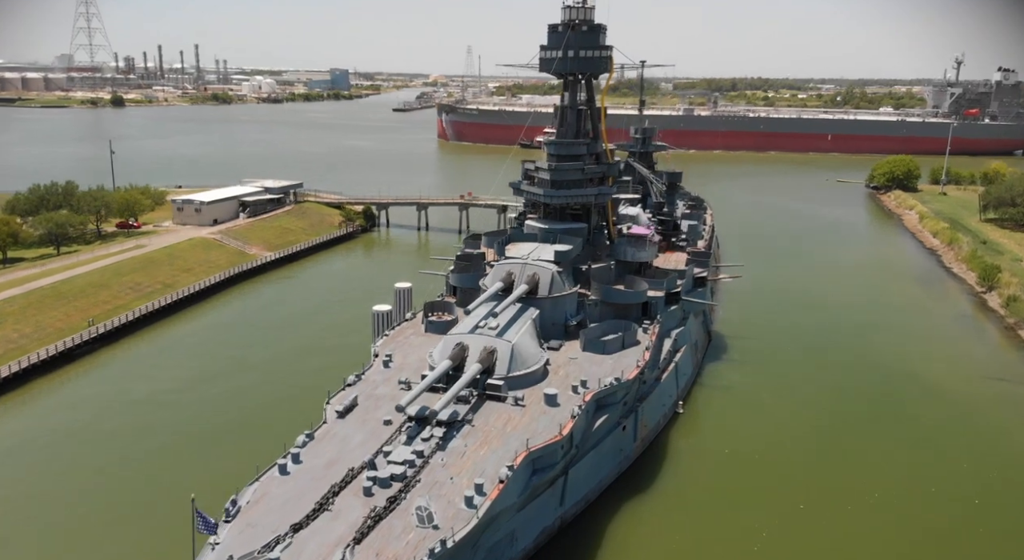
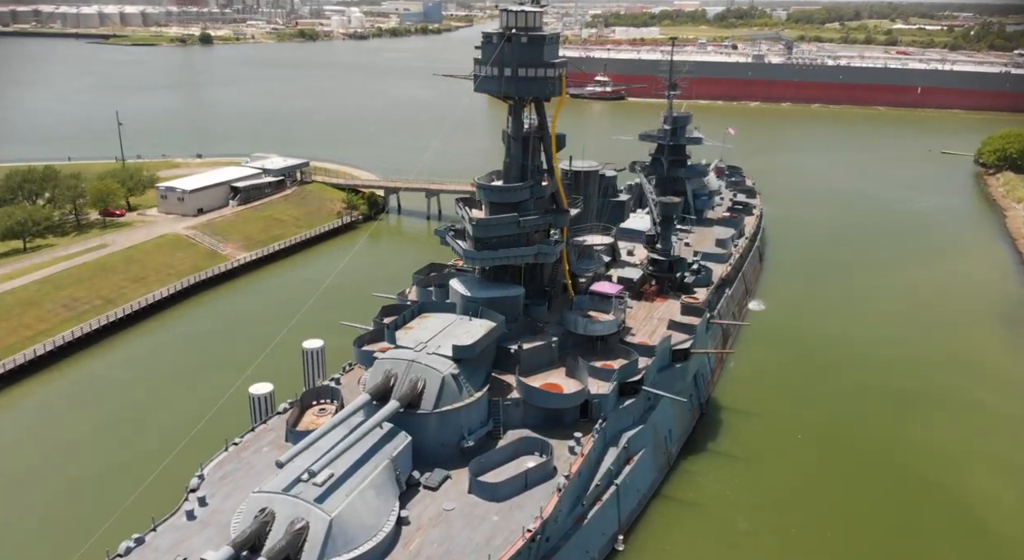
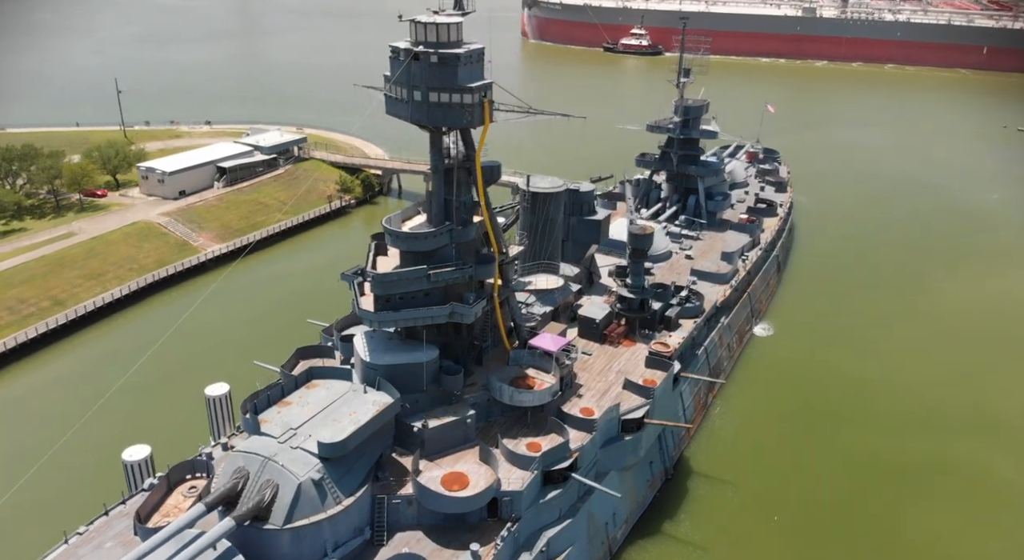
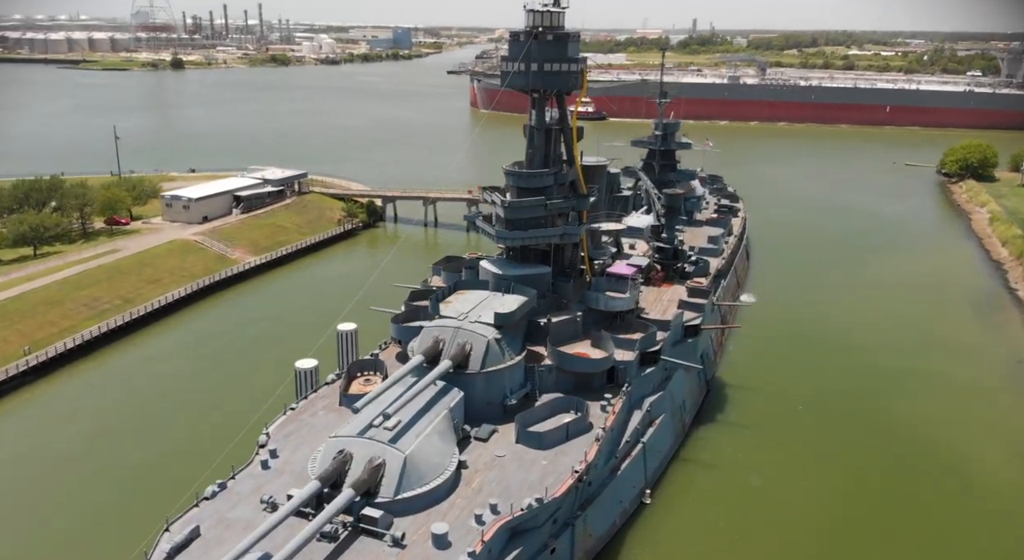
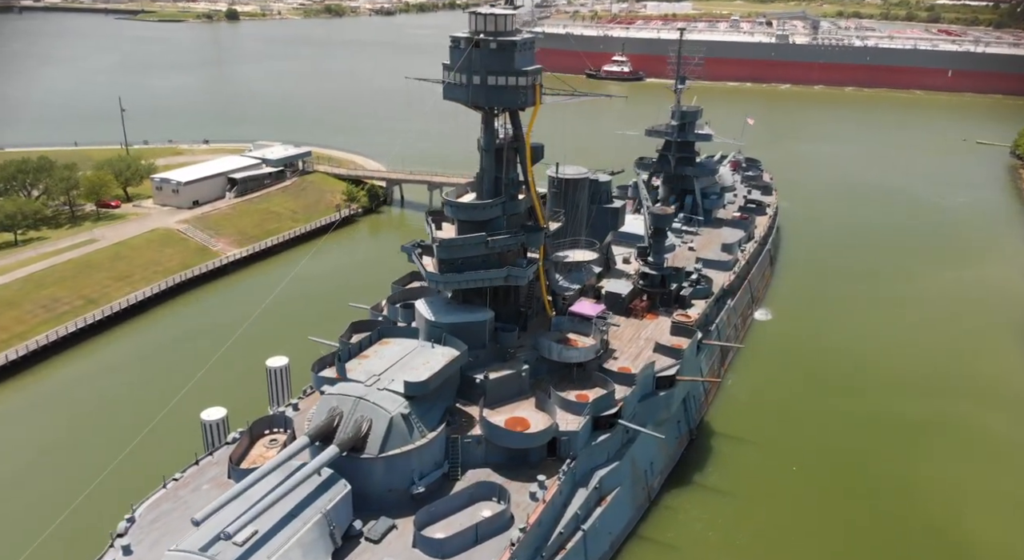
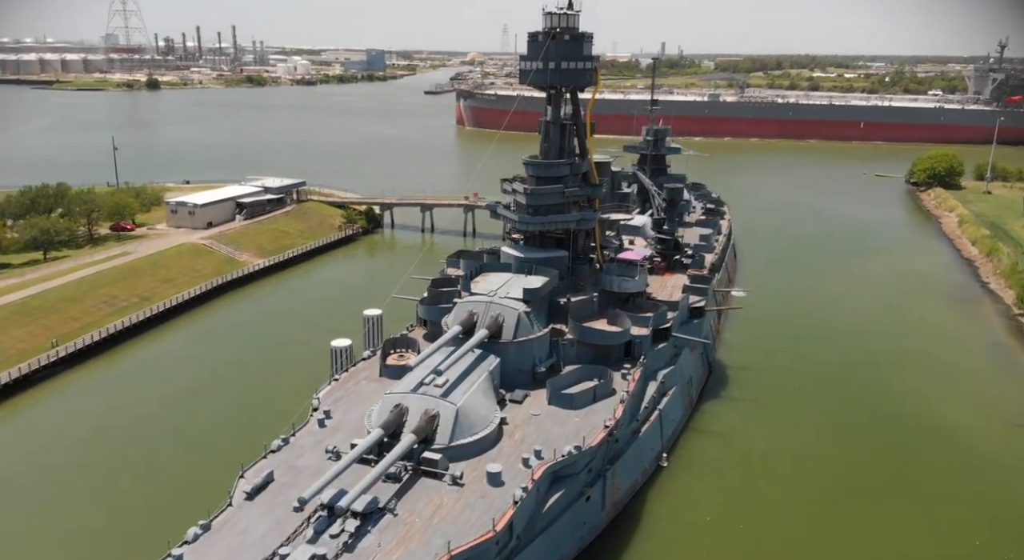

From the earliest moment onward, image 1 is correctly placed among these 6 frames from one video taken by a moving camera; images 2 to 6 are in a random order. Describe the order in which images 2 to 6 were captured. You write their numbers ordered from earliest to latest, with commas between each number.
6, 4, 2, 5, 3
